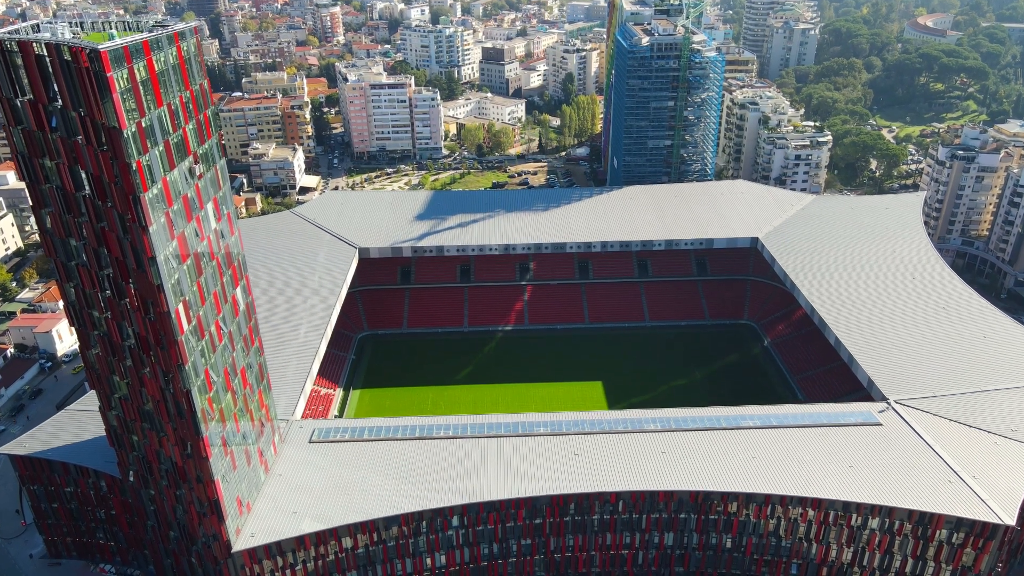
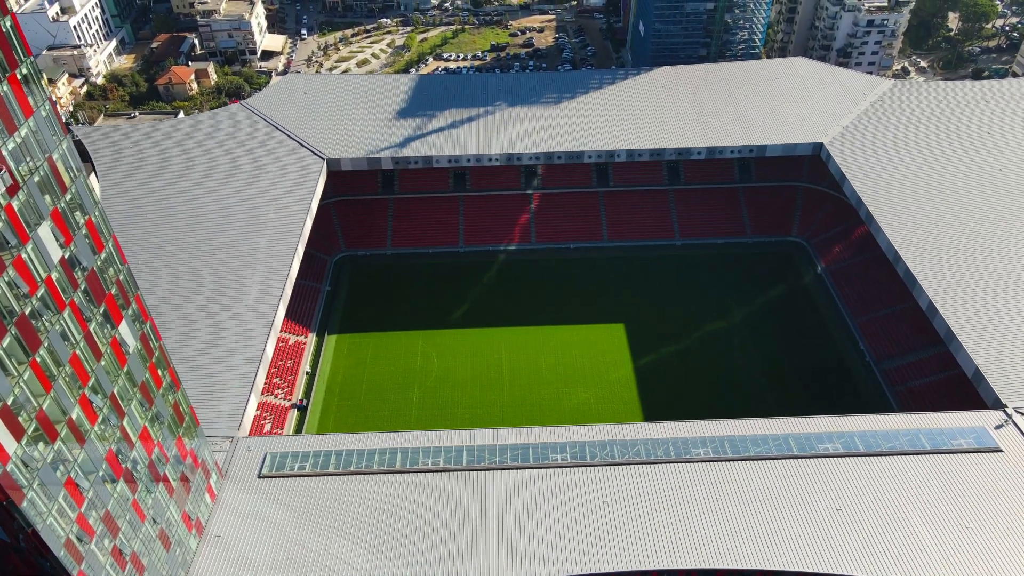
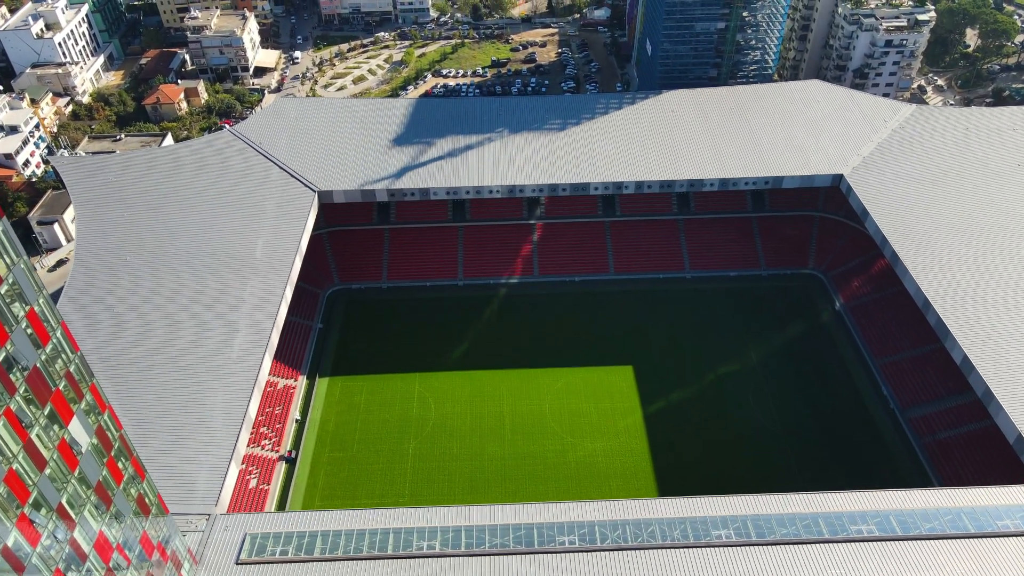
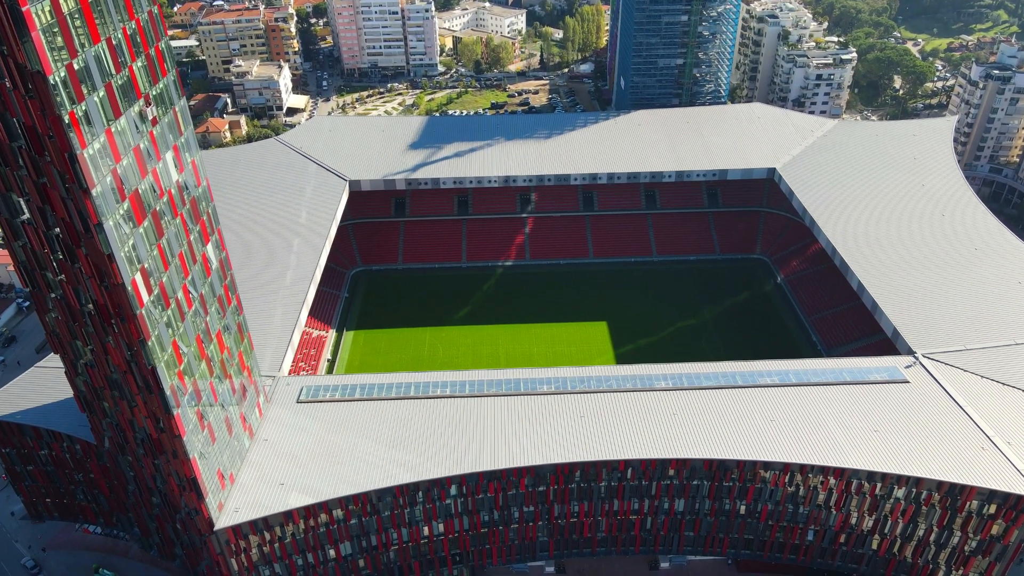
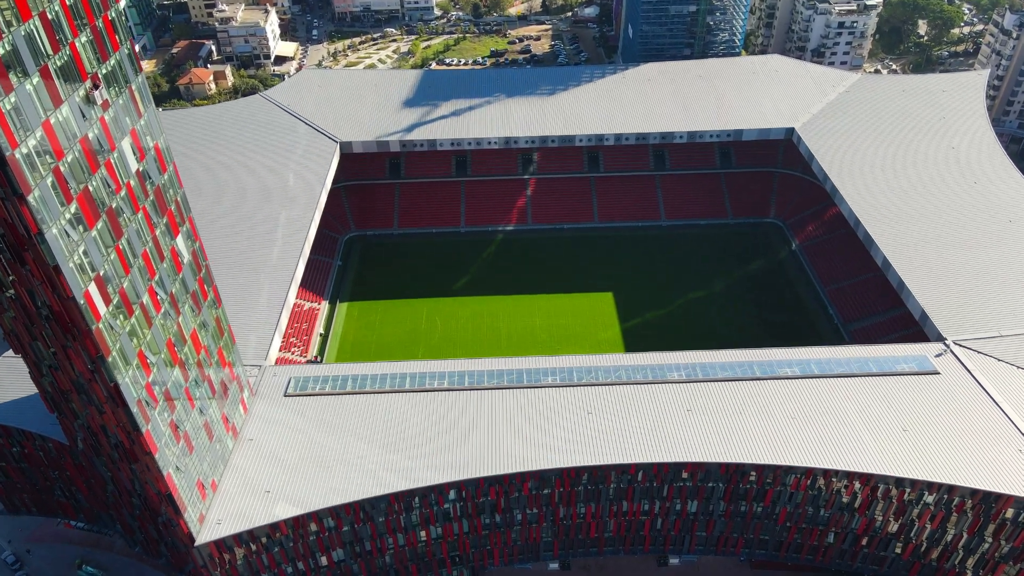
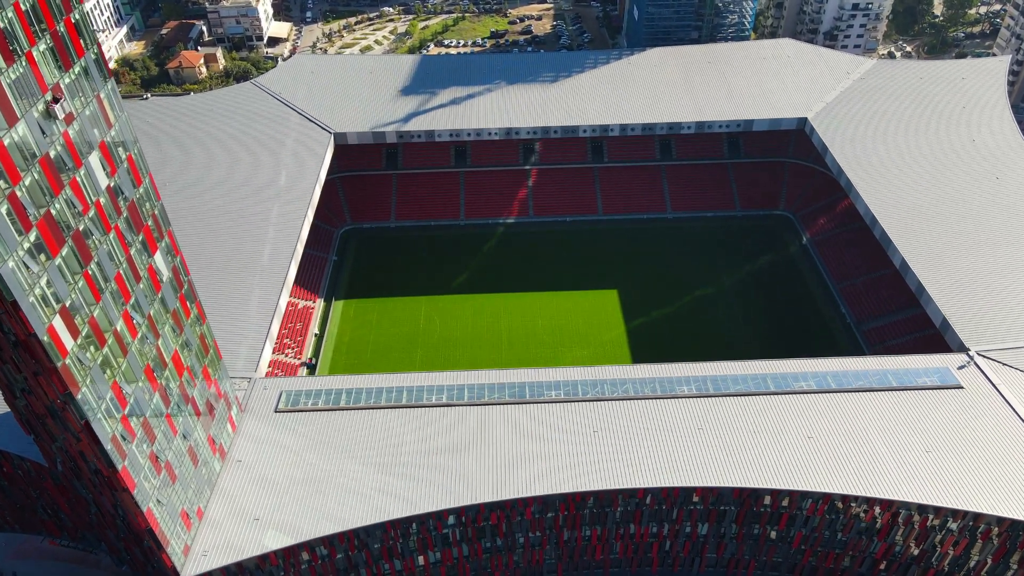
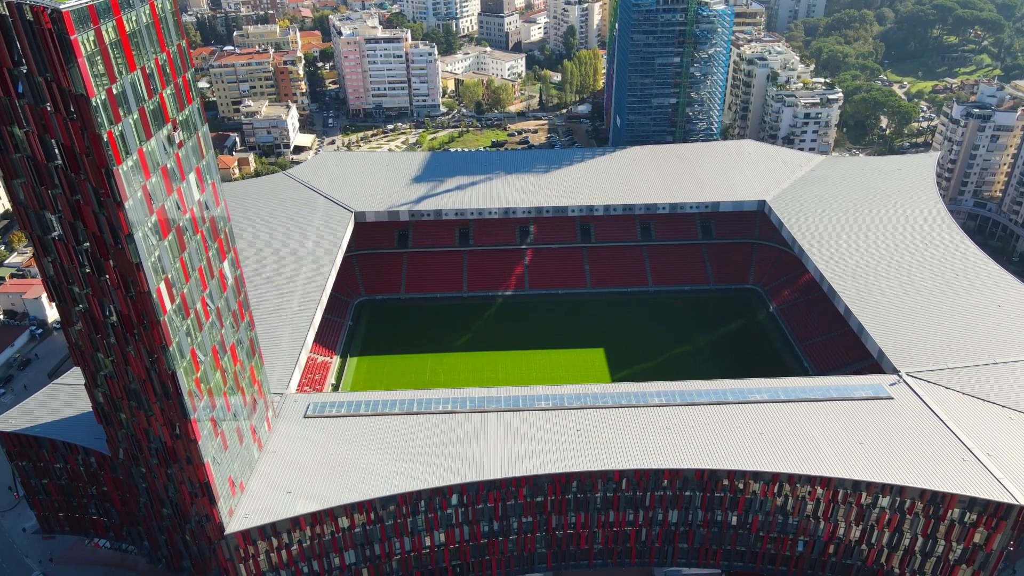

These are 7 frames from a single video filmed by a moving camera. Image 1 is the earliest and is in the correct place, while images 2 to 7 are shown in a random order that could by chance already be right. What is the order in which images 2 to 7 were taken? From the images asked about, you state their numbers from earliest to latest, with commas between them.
7, 4, 5, 6, 2, 3
